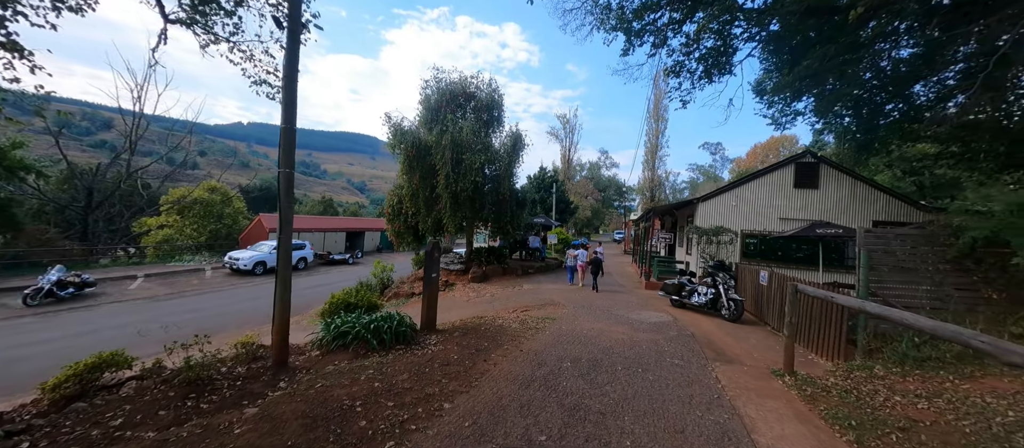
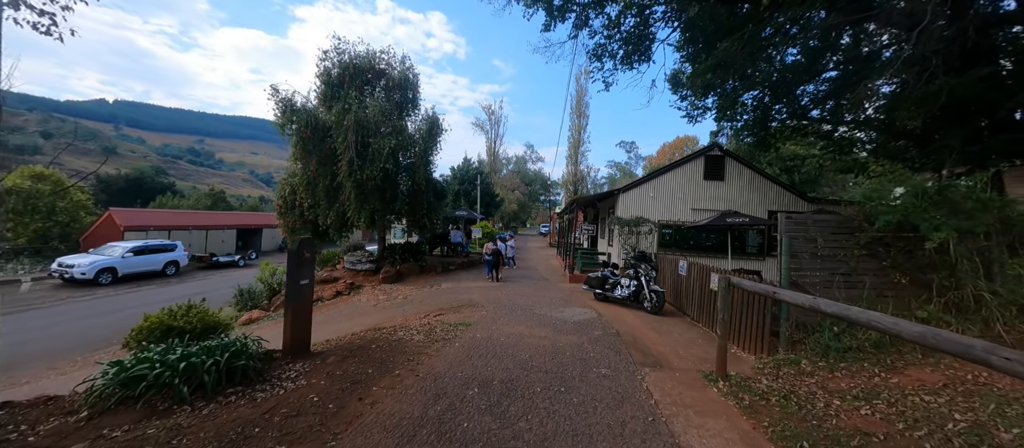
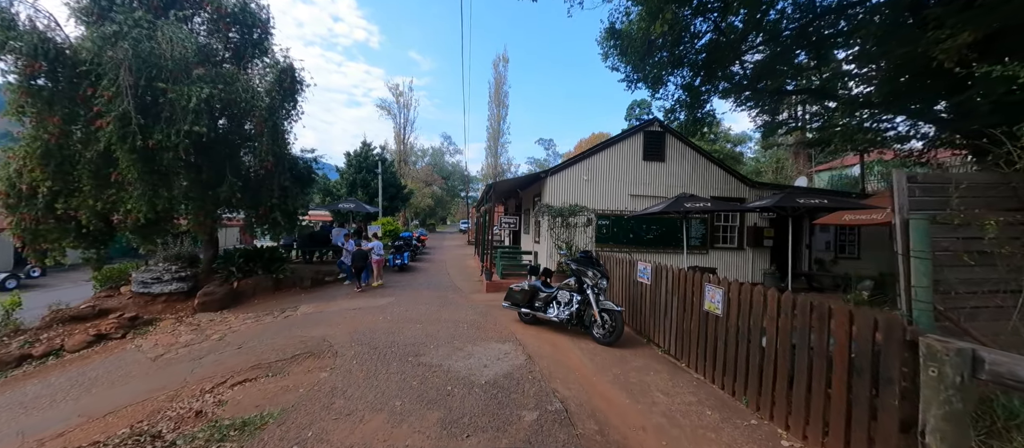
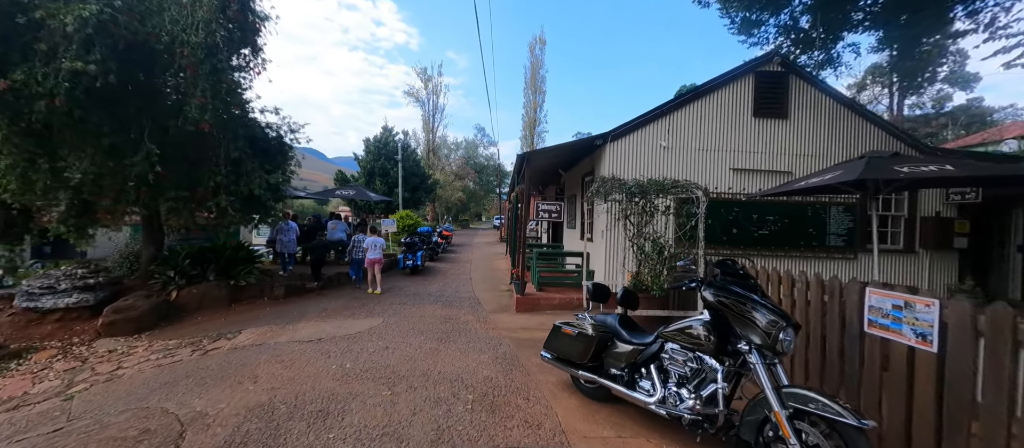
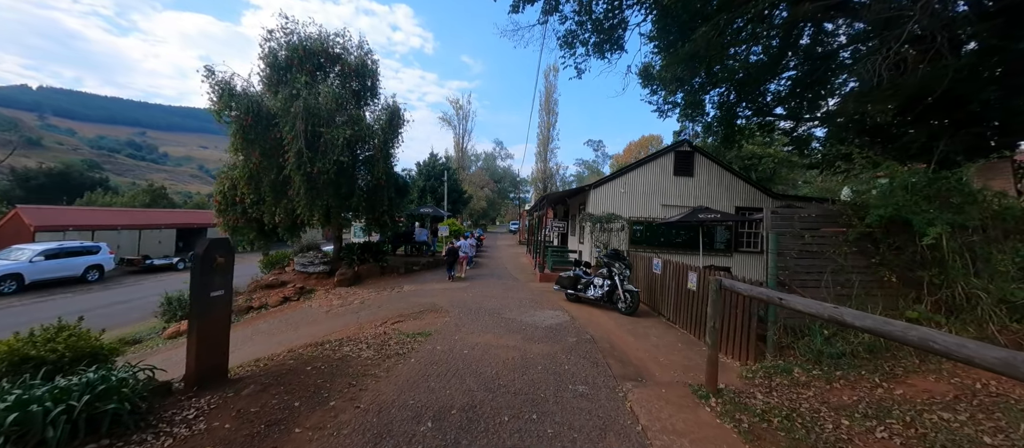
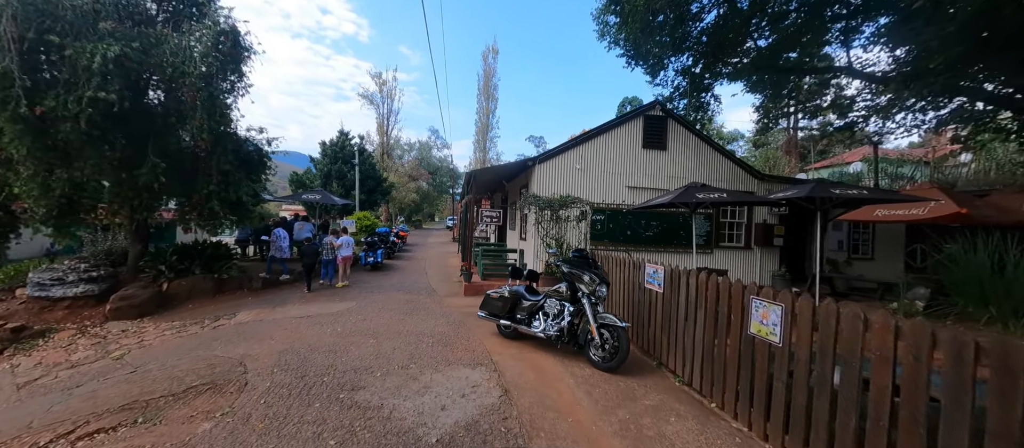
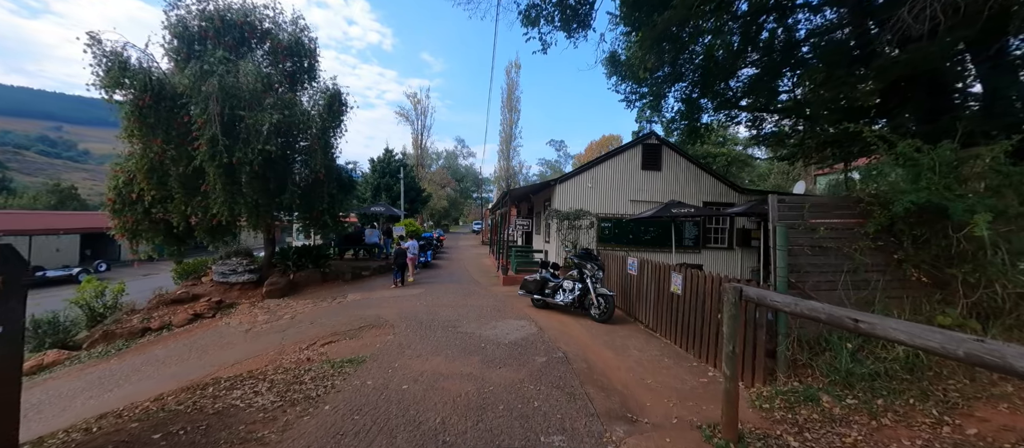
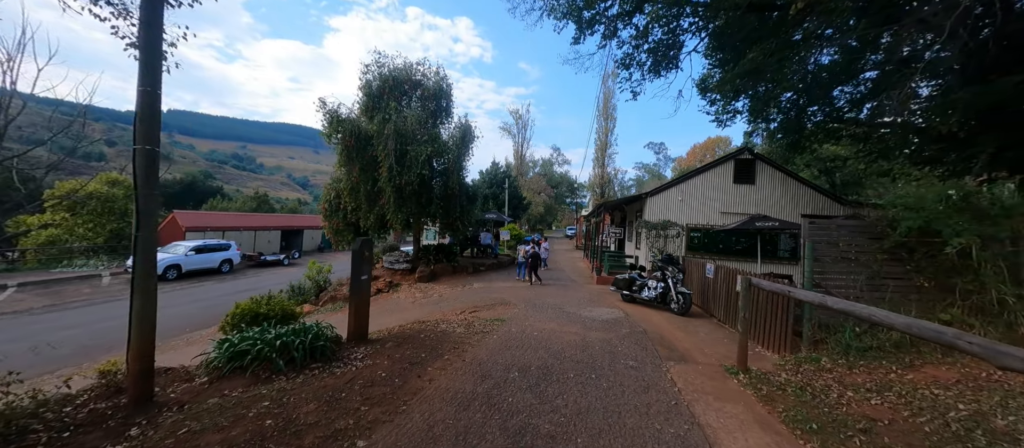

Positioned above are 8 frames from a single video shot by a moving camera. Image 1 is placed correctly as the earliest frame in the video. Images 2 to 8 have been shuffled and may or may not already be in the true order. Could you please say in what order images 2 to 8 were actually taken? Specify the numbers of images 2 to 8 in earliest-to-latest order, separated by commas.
8, 2, 5, 7, 3, 6, 4
